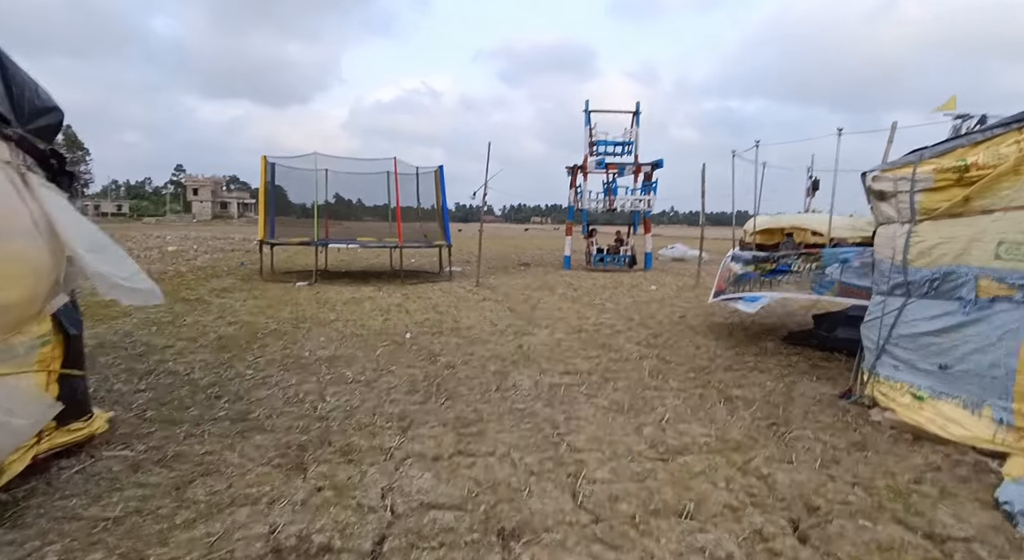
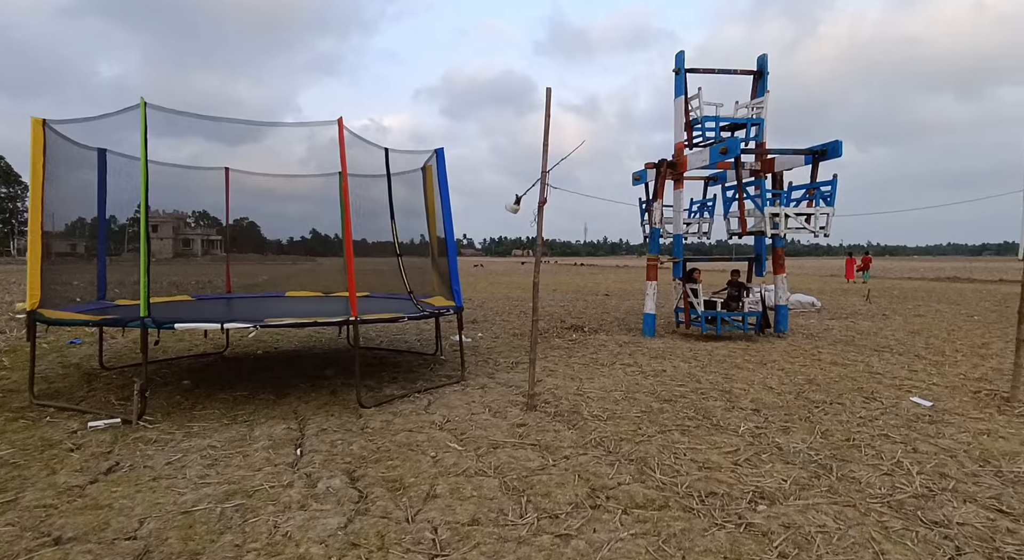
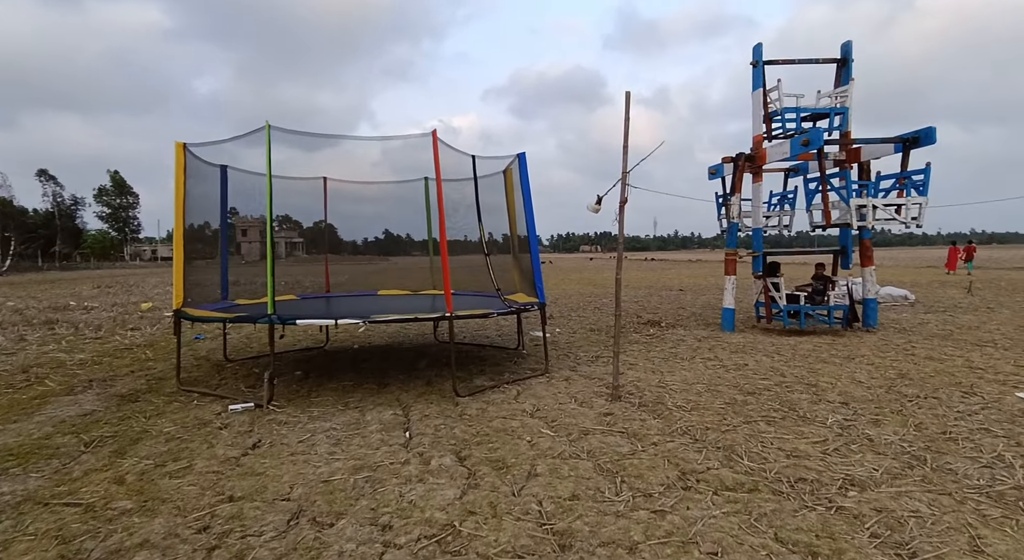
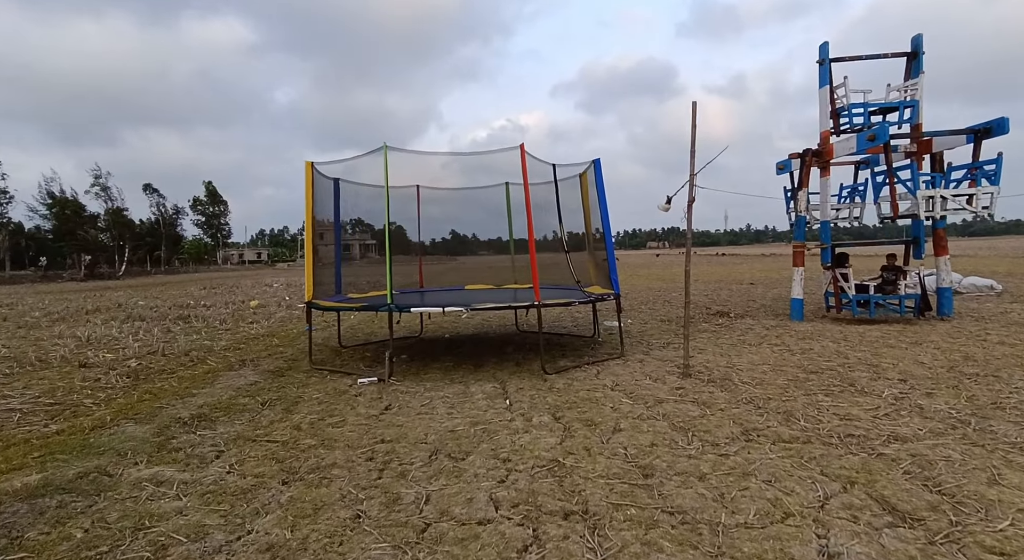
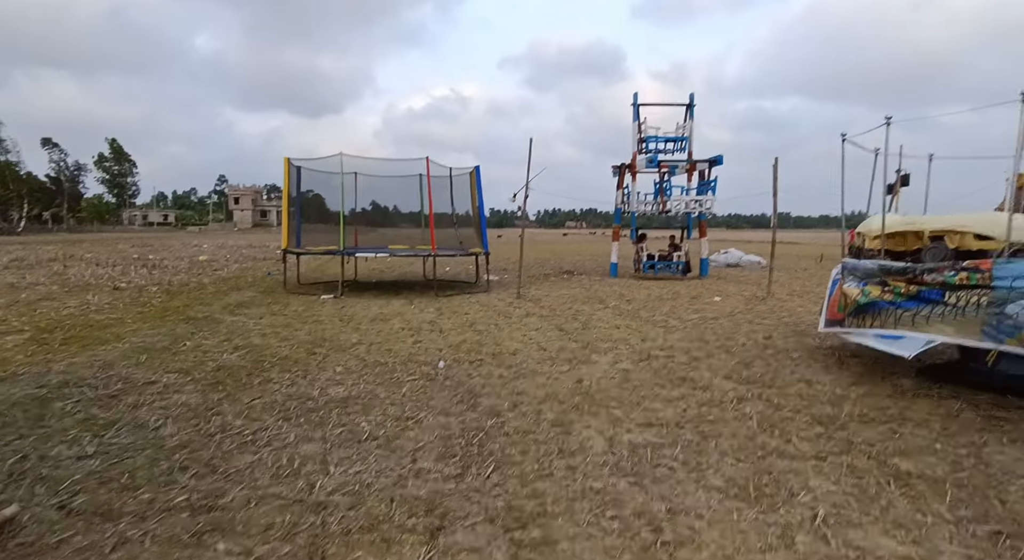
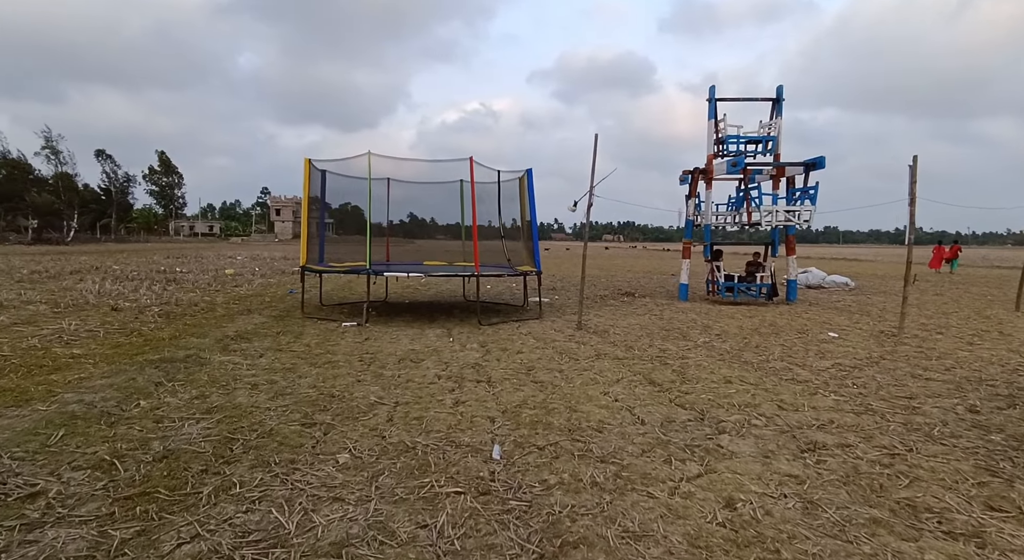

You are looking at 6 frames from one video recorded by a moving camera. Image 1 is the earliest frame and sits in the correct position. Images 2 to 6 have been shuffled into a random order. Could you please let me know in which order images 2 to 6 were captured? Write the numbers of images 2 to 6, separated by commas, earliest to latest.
5, 6, 4, 3, 2
